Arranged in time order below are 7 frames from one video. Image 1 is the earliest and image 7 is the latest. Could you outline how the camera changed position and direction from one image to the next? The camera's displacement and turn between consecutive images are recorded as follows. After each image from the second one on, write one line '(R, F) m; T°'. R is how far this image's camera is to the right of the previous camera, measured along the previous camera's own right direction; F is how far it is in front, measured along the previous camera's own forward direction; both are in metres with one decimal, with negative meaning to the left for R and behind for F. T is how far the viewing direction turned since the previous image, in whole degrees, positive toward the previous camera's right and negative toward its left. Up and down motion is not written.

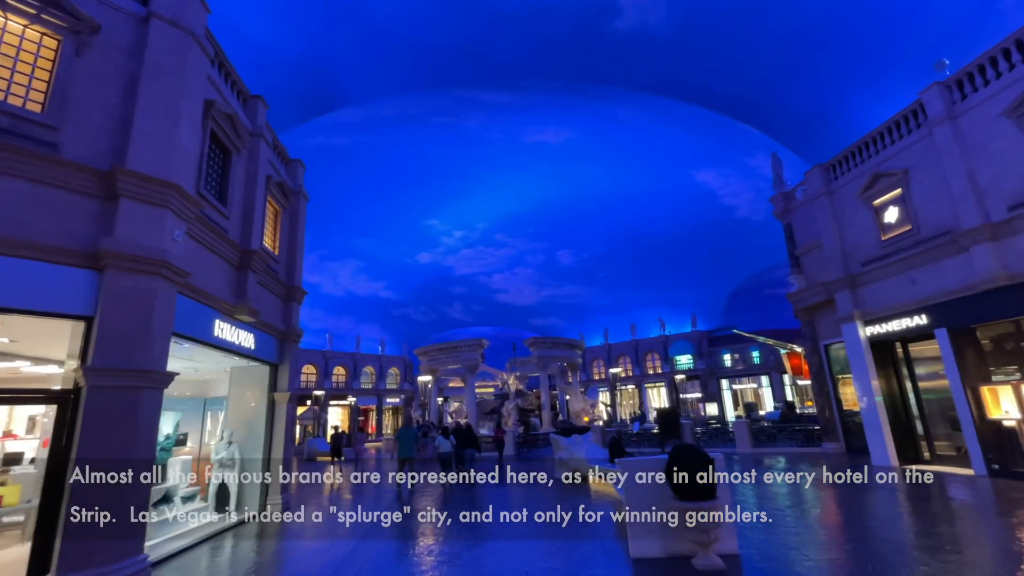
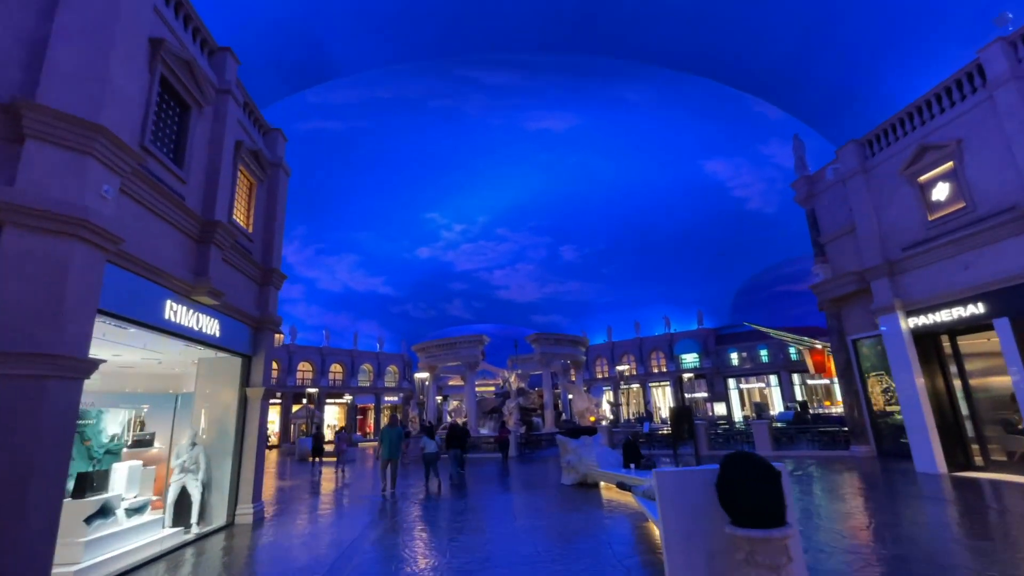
(-0.1, +1.2) m; 0°
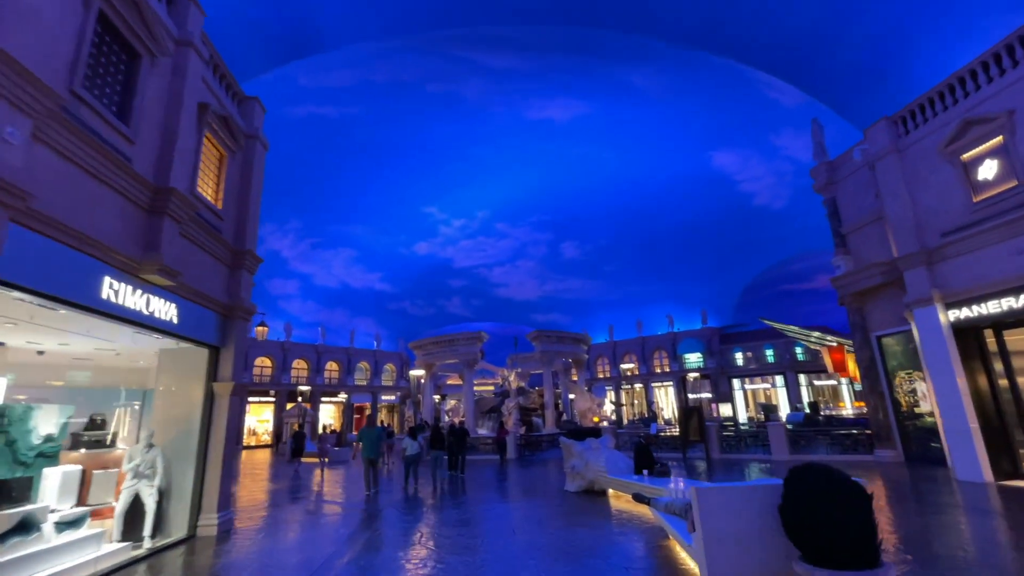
(0.0, +1.0) m; 0°
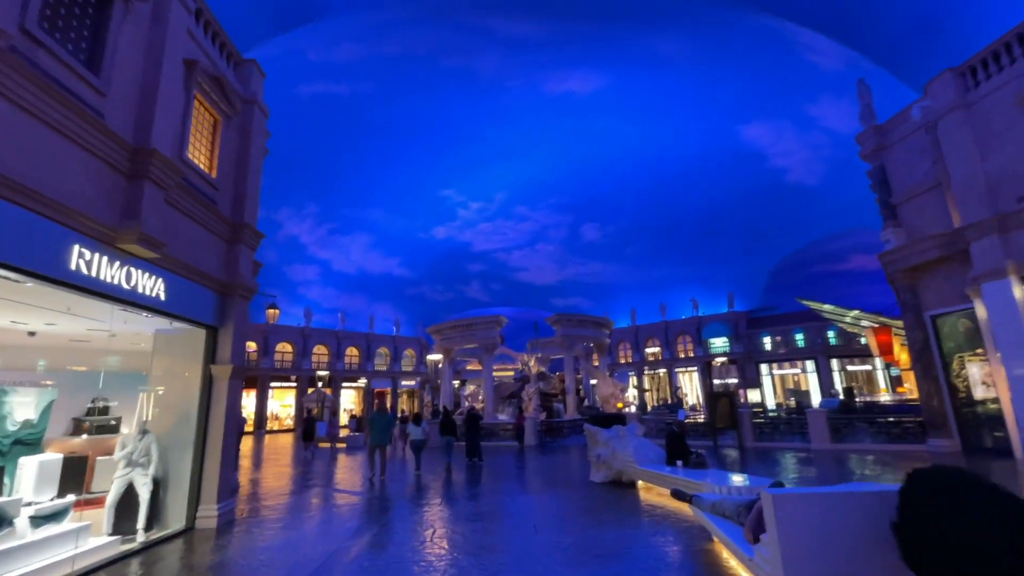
(0.0, +0.8) m; -2°
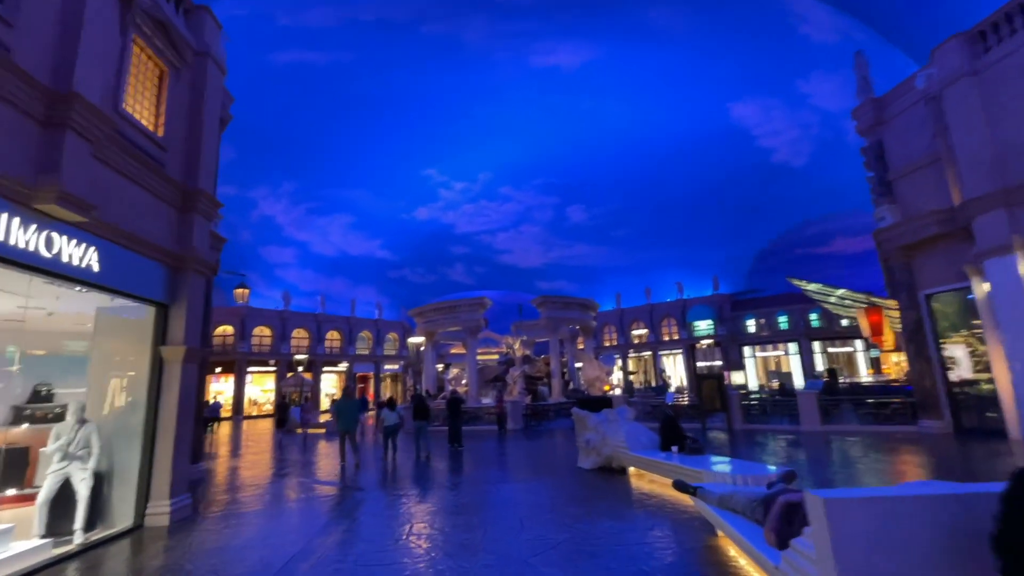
(0.0, +0.7) m; +2°
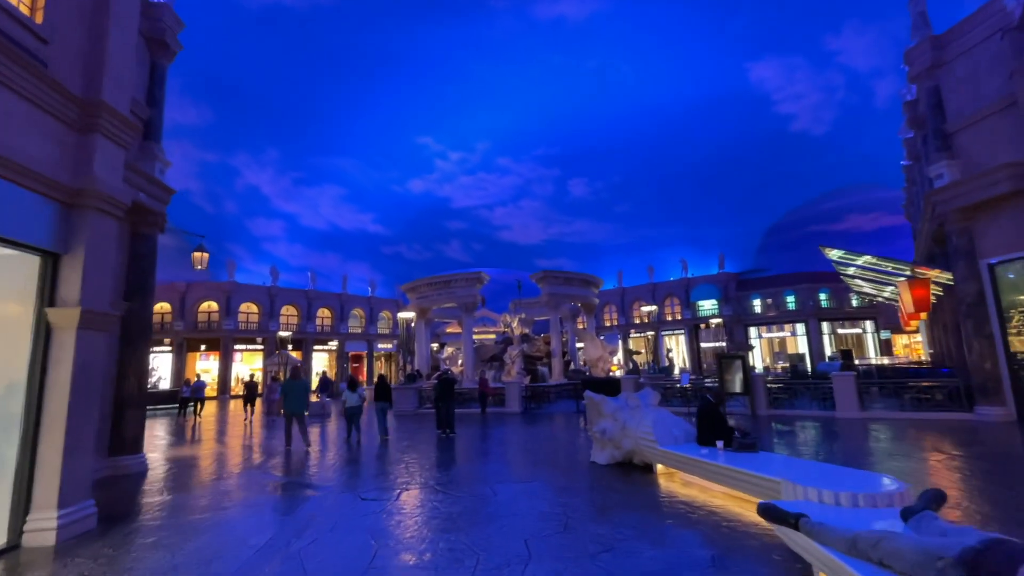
(-0.1, +1.7) m; 0°
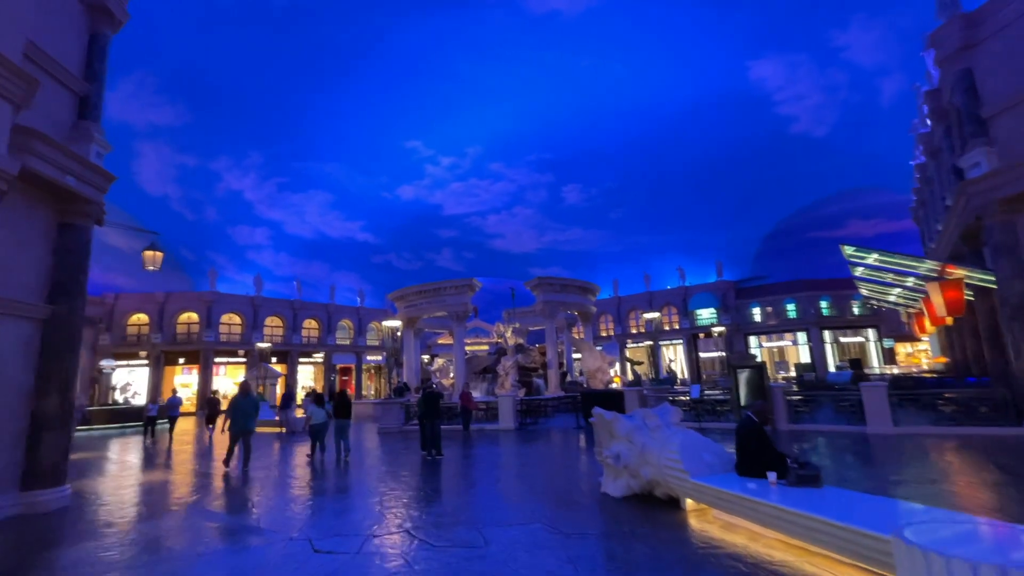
(0.0, +1.3) m; +1°
